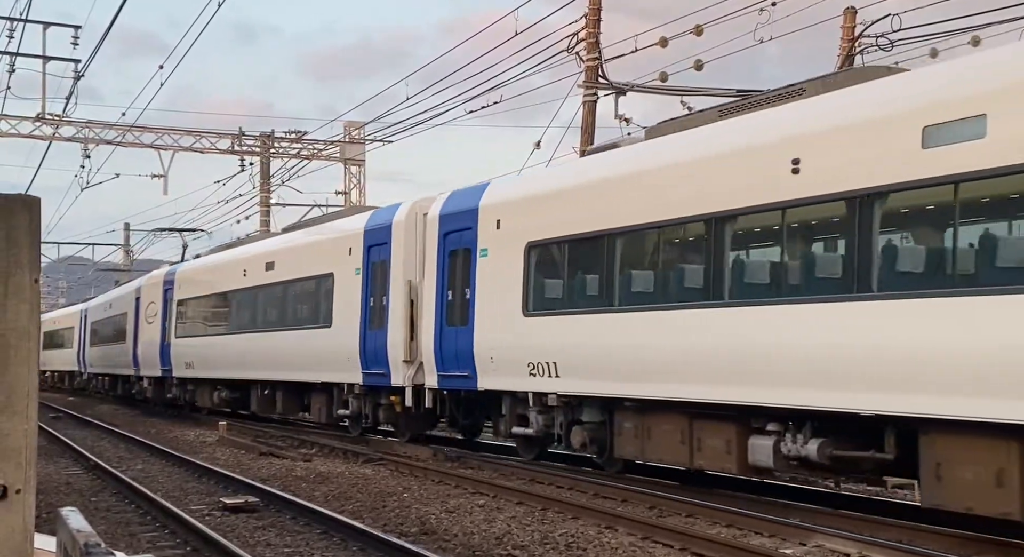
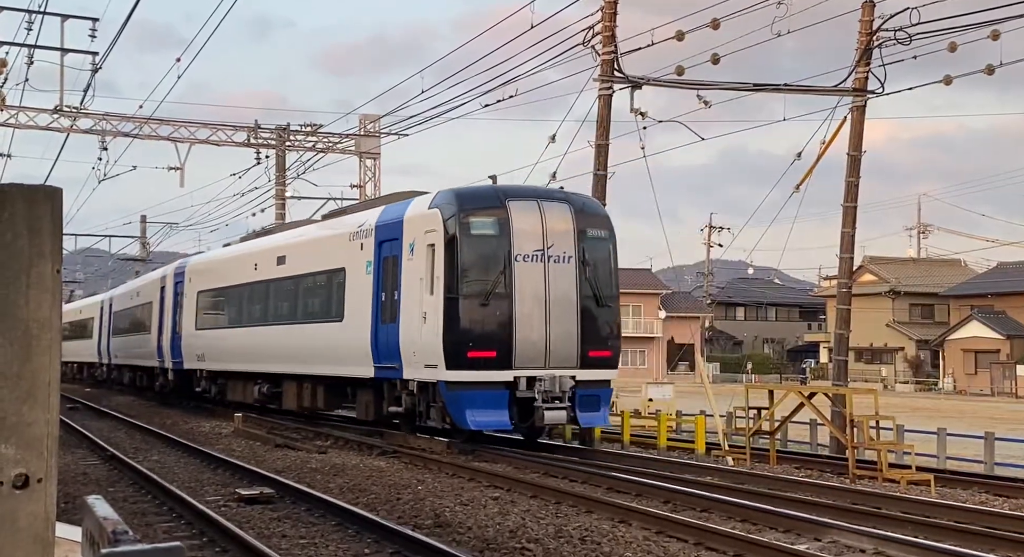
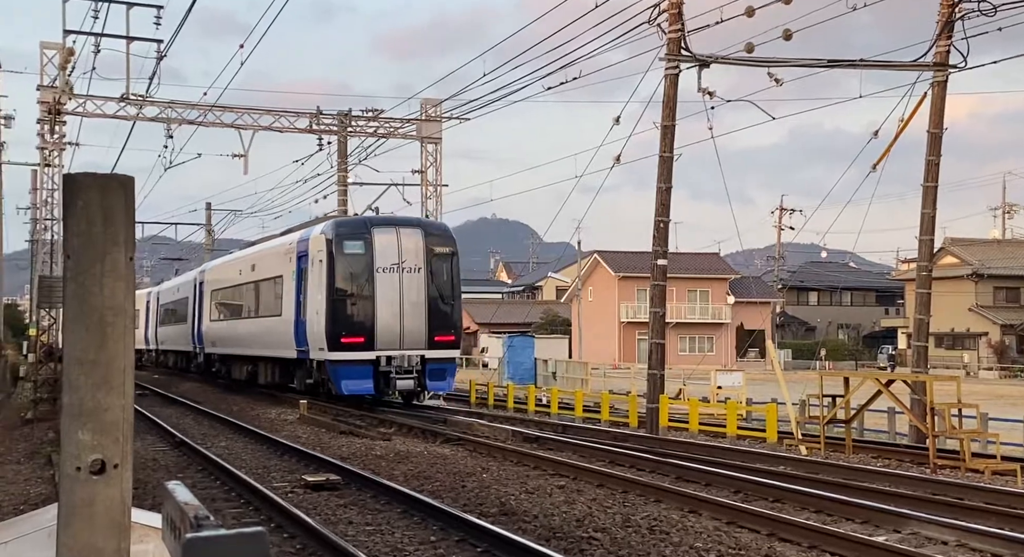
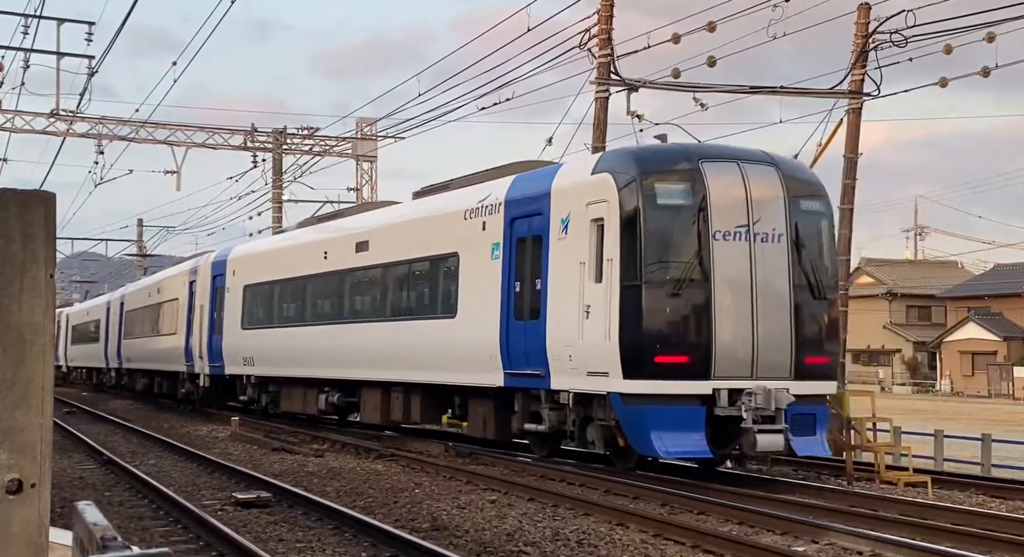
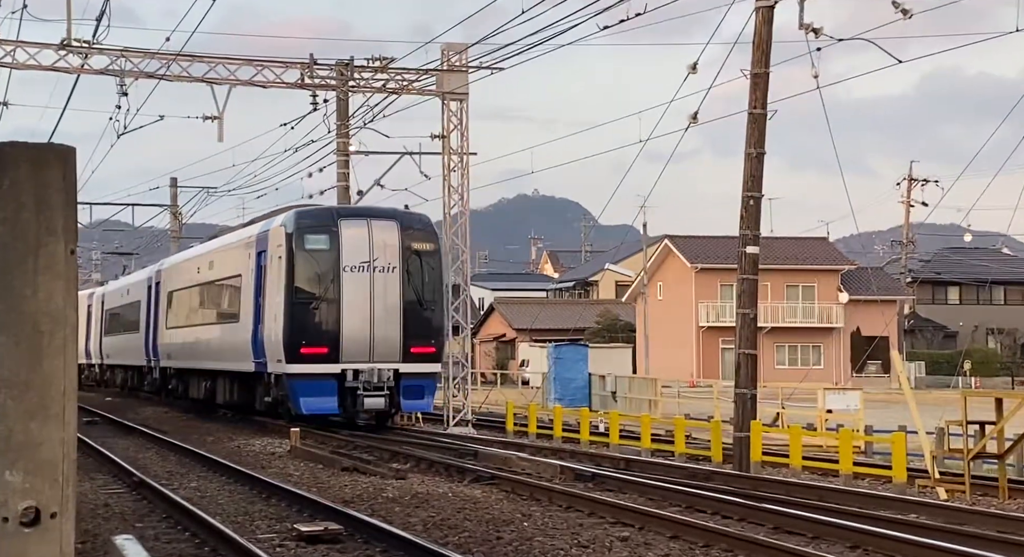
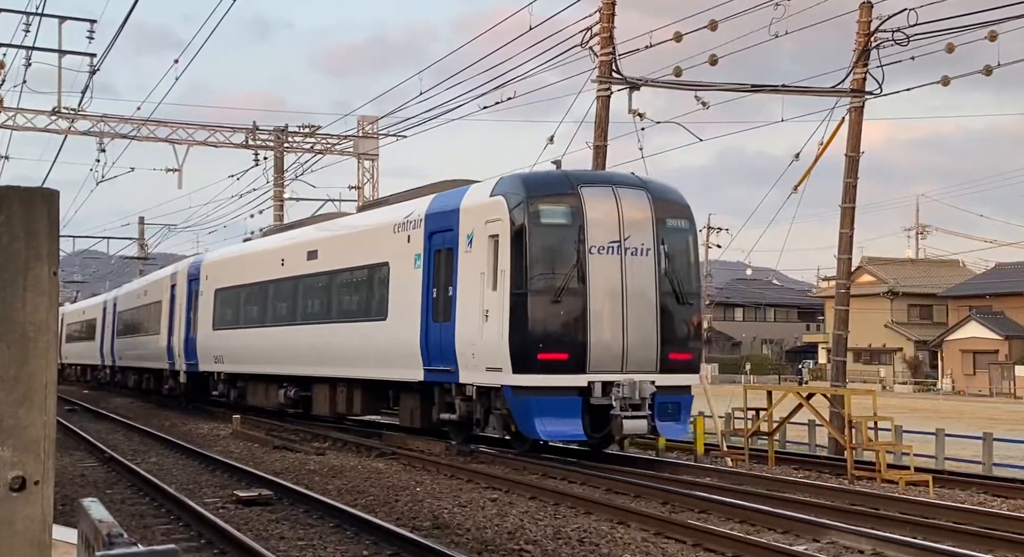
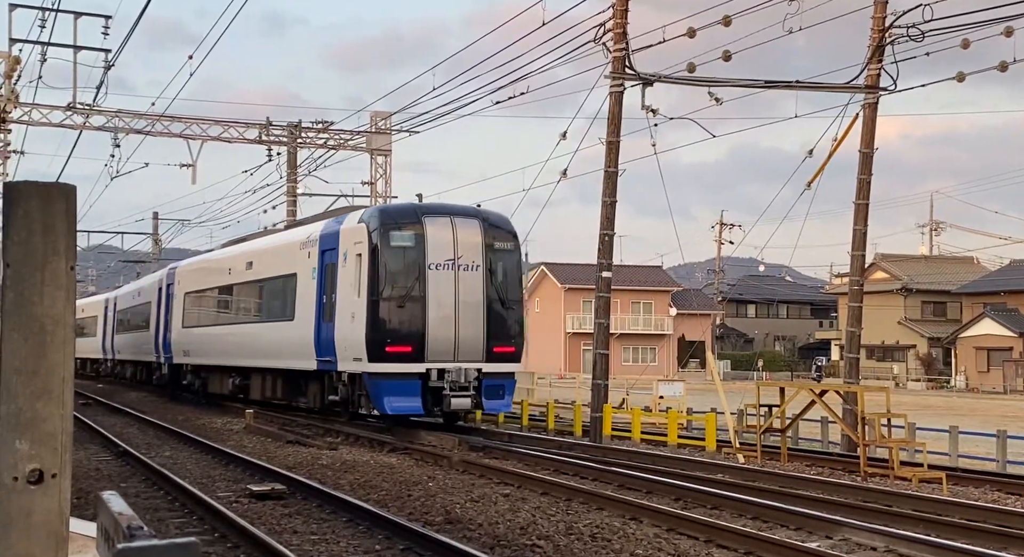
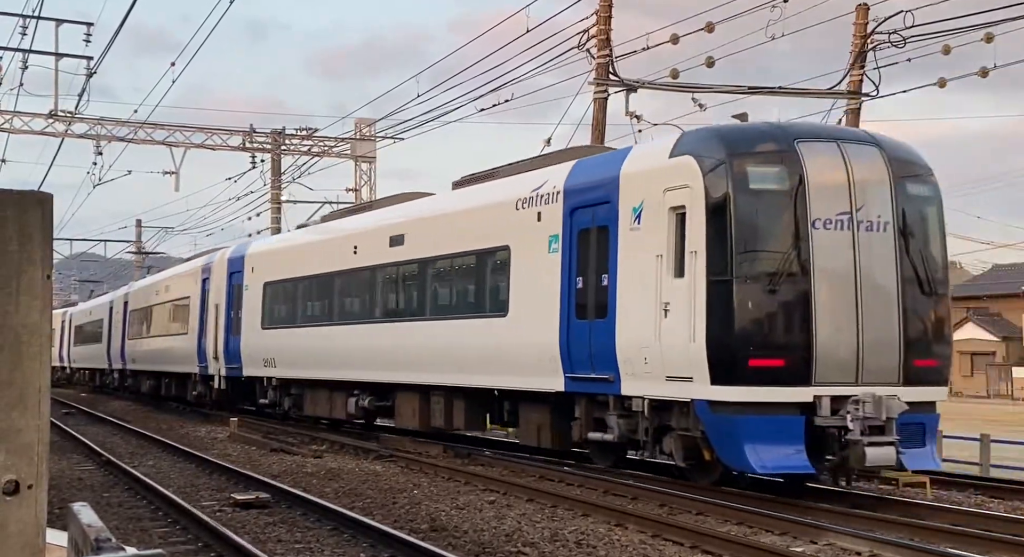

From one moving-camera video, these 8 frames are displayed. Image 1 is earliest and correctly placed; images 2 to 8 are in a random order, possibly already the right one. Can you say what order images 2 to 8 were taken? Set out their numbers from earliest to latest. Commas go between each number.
8, 4, 6, 2, 7, 3, 5
